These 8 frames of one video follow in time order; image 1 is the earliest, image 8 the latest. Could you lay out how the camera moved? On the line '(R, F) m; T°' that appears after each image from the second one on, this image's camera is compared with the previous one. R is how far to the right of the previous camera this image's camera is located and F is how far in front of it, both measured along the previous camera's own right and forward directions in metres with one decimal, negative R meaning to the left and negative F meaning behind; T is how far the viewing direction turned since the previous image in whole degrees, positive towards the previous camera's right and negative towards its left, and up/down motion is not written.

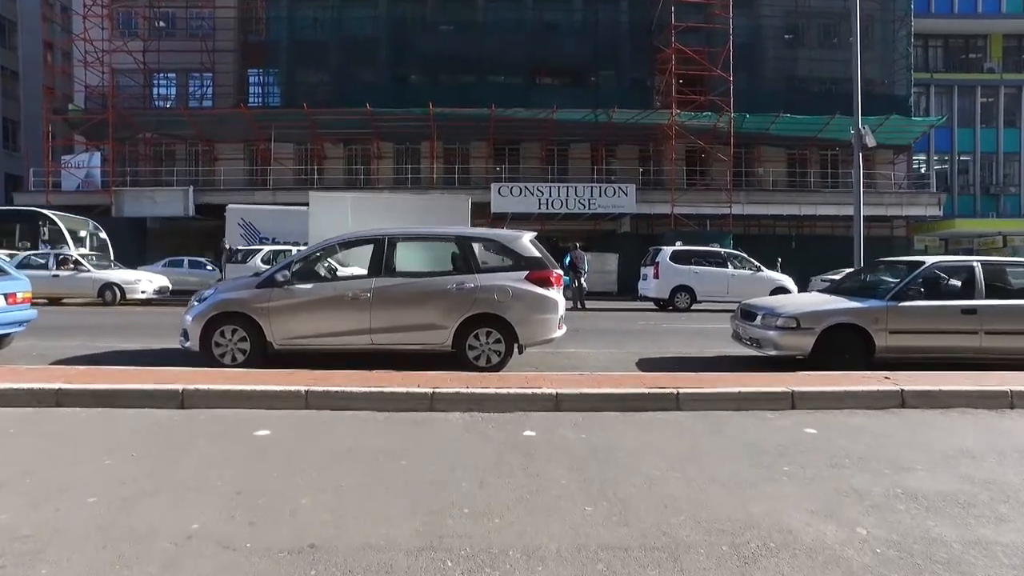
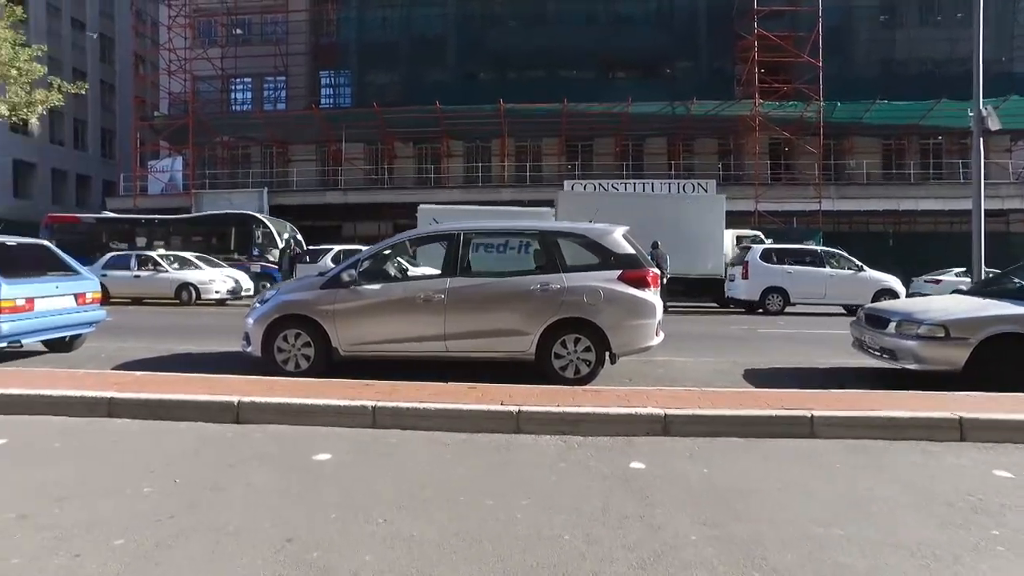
(-0.3, +1.0) m; -6°
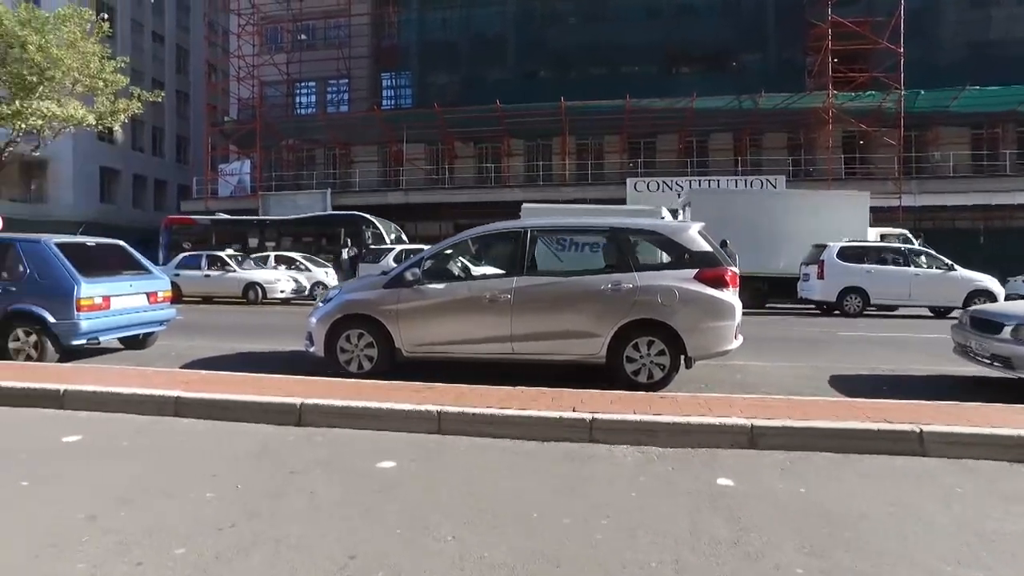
(-0.1, +0.3) m; -5°
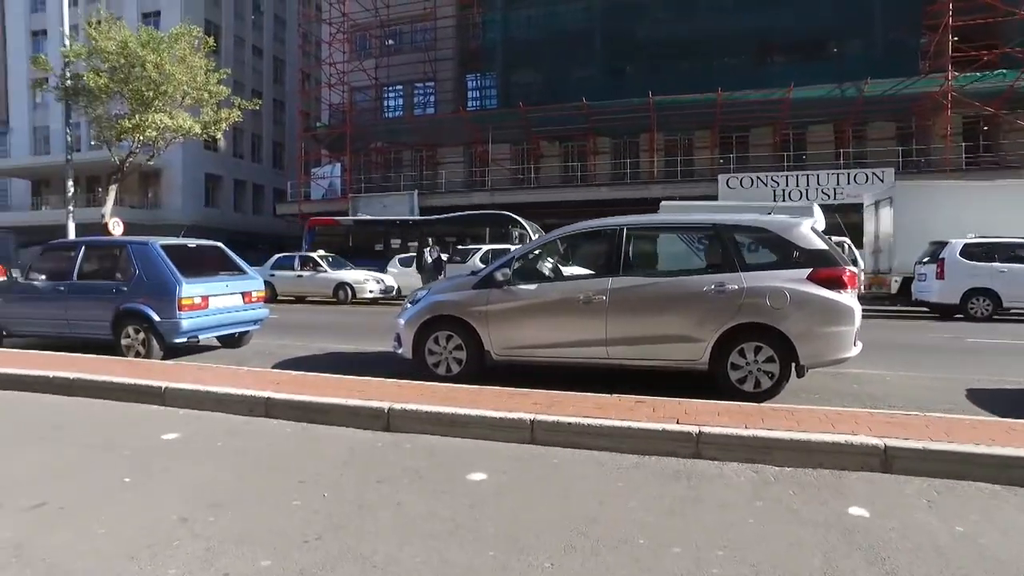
(-0.1, +0.3) m; -7°
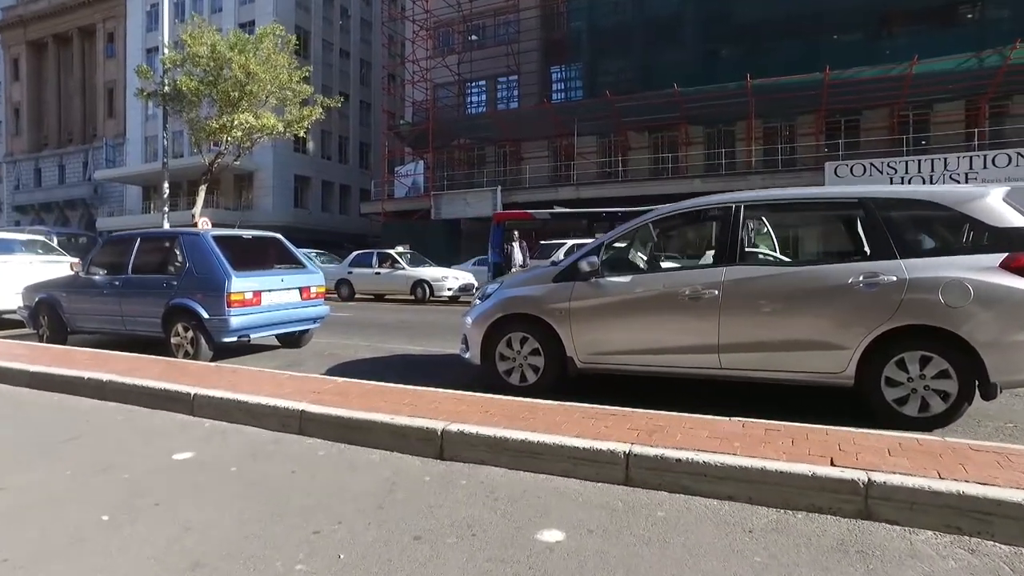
(0.0, +1.3) m; -7°
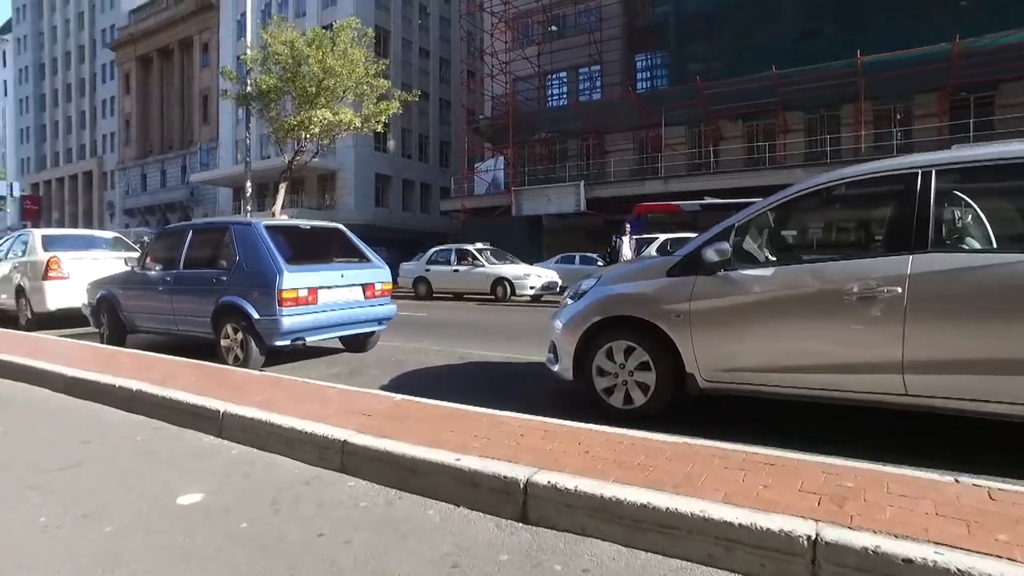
(-0.2, +1.3) m; -7°
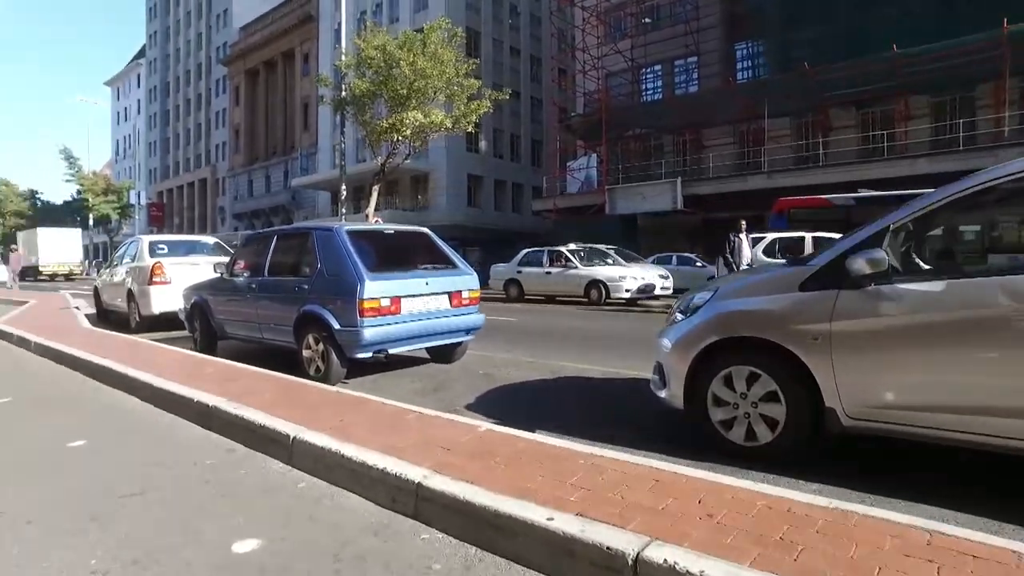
(-0.1, +0.6) m; -8°
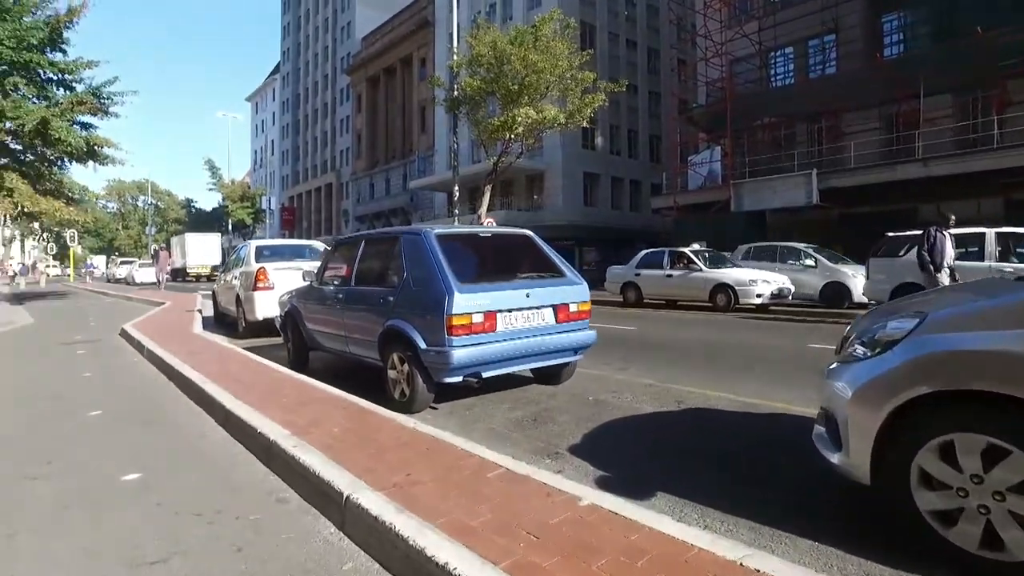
(0.0, +1.1) m; -10°
